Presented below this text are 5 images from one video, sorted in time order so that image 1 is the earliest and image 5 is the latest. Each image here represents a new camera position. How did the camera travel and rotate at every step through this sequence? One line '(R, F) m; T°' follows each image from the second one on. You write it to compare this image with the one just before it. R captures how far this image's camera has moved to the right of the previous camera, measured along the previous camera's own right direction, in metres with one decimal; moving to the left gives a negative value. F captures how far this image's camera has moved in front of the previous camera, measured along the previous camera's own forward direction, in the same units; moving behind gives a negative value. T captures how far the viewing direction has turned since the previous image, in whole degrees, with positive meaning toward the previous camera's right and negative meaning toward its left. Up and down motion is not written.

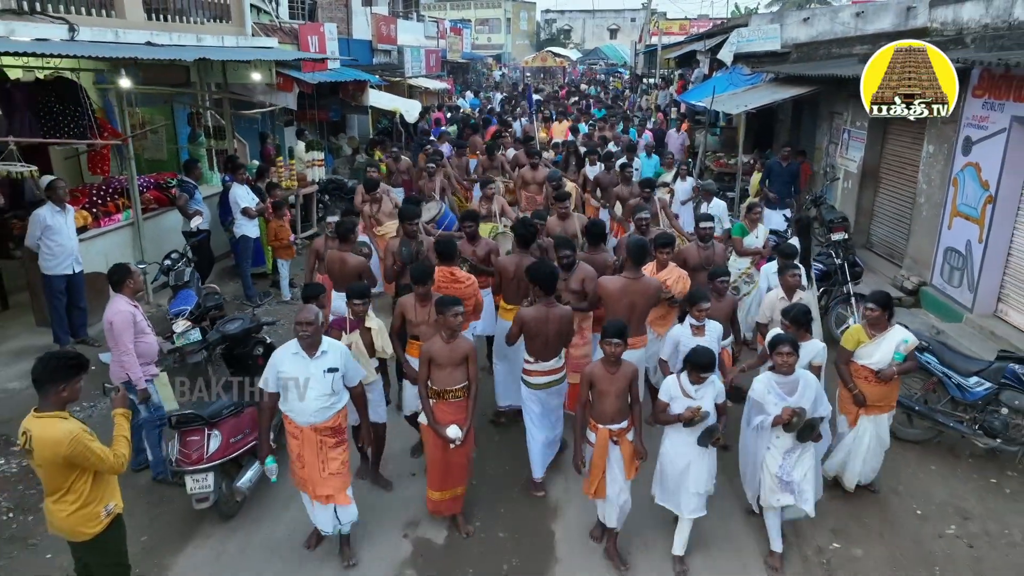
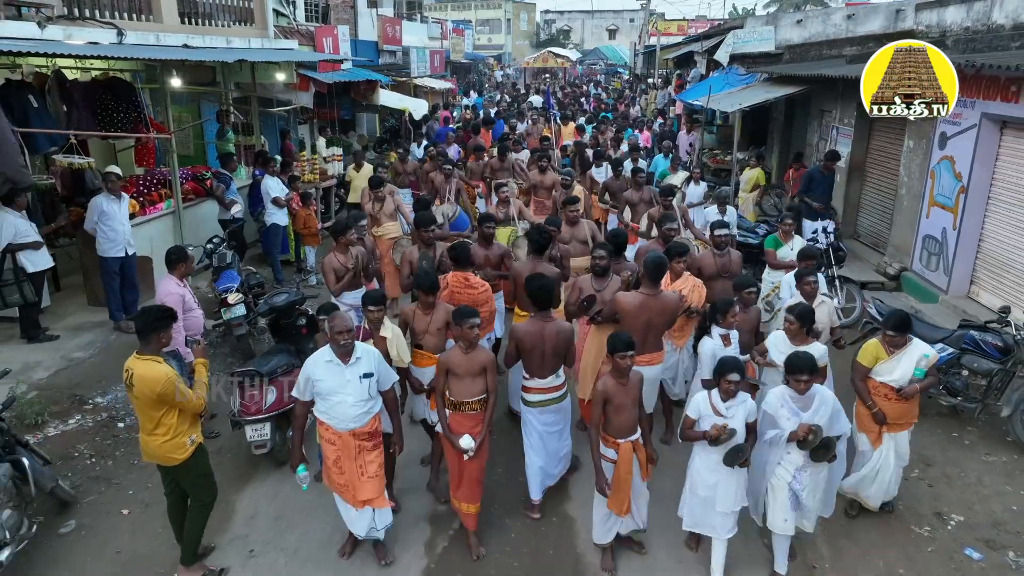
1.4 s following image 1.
(-0.1, -0.7) m; 0°
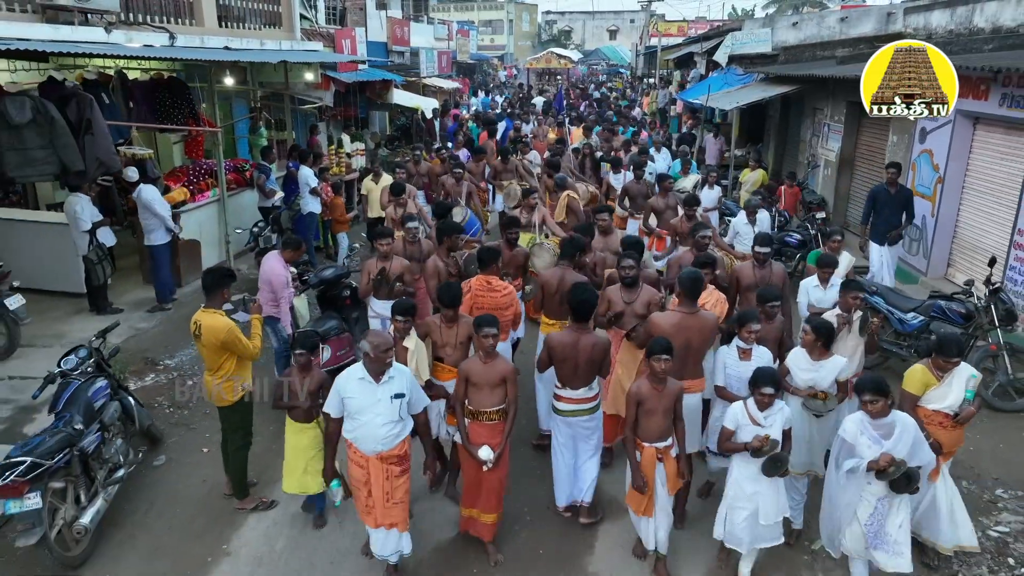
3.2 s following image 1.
(-0.2, -0.8) m; 0°
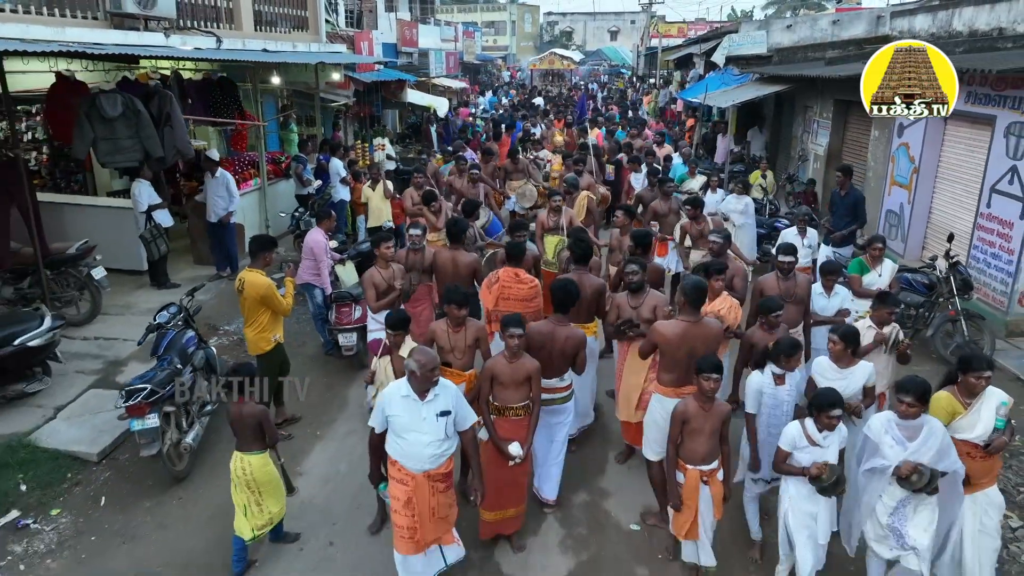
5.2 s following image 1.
(-0.2, -0.9) m; 0°
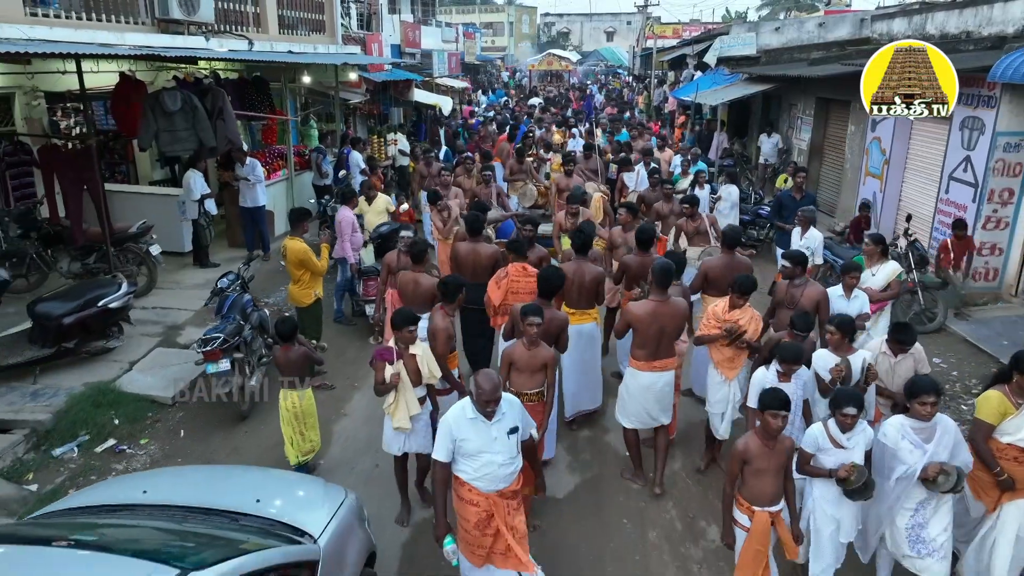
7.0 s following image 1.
(-0.1, -0.9) m; 0°
